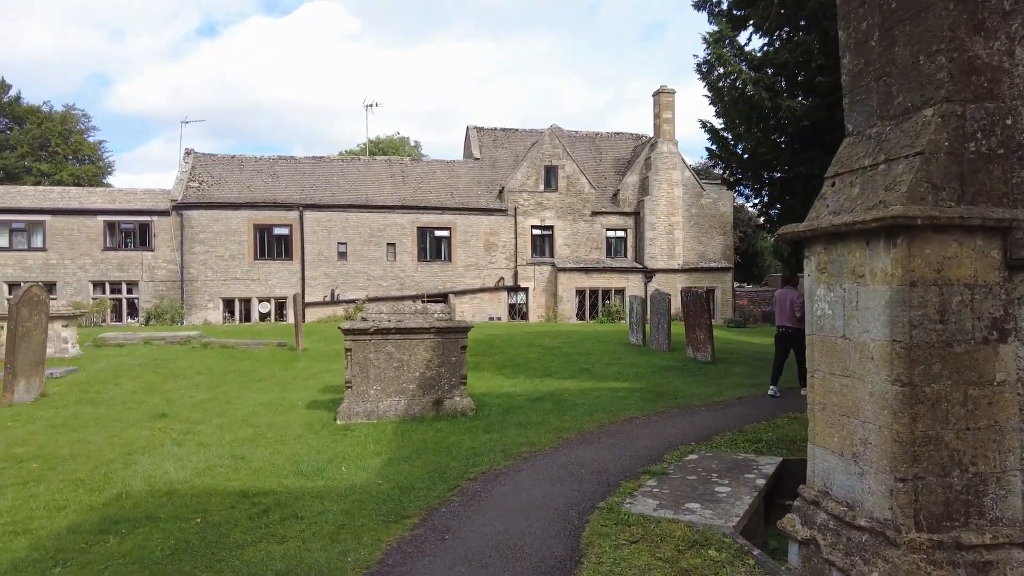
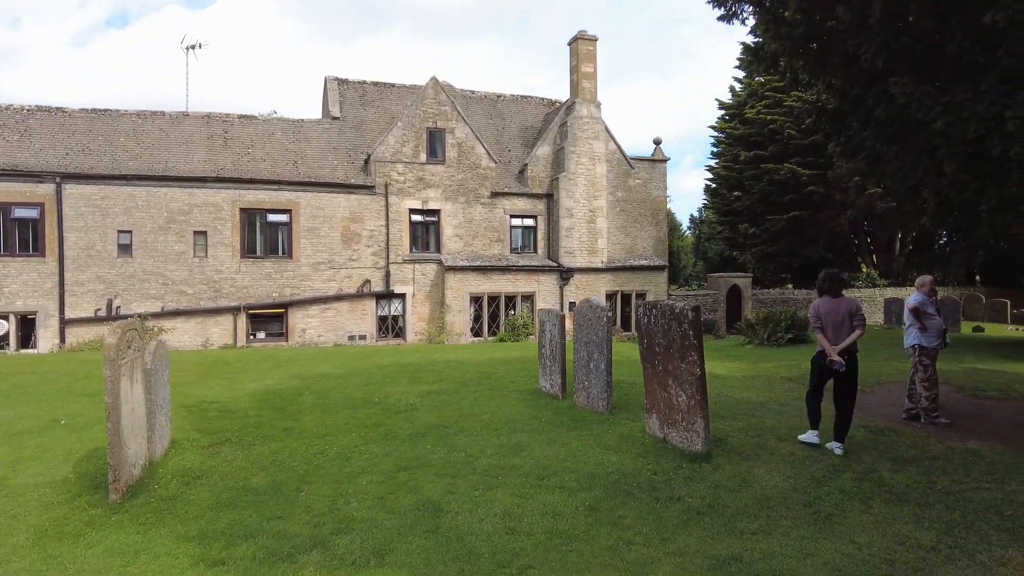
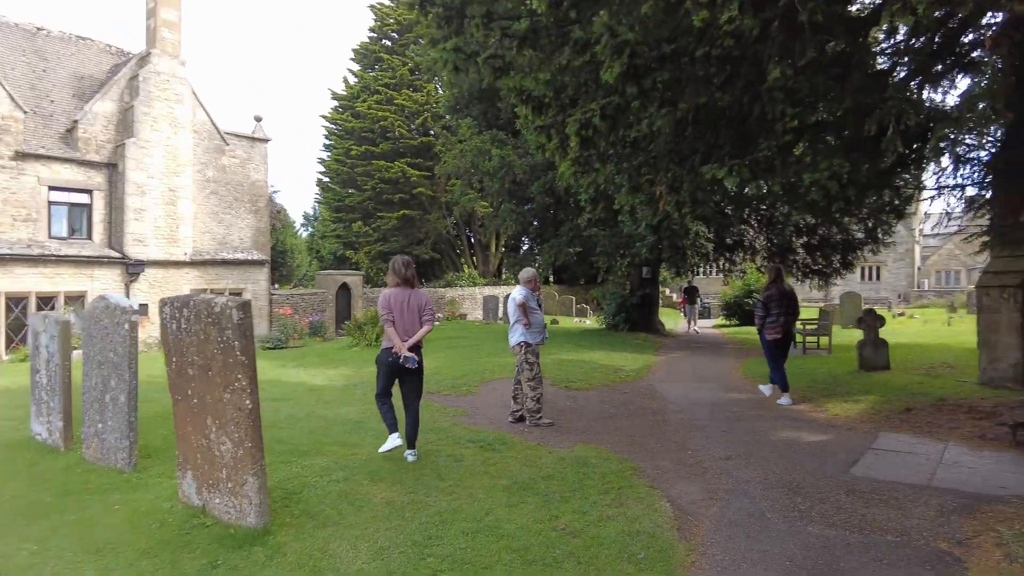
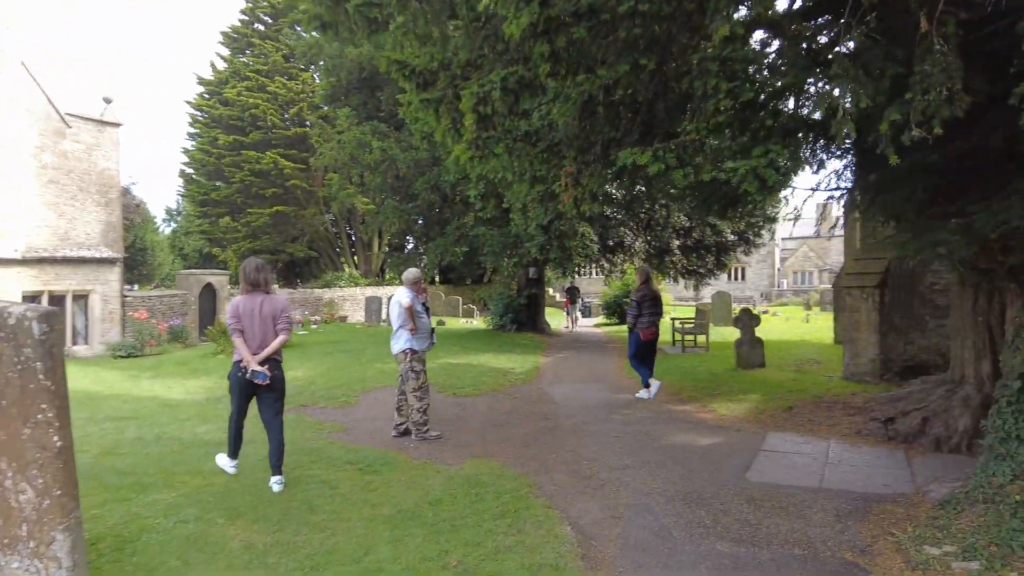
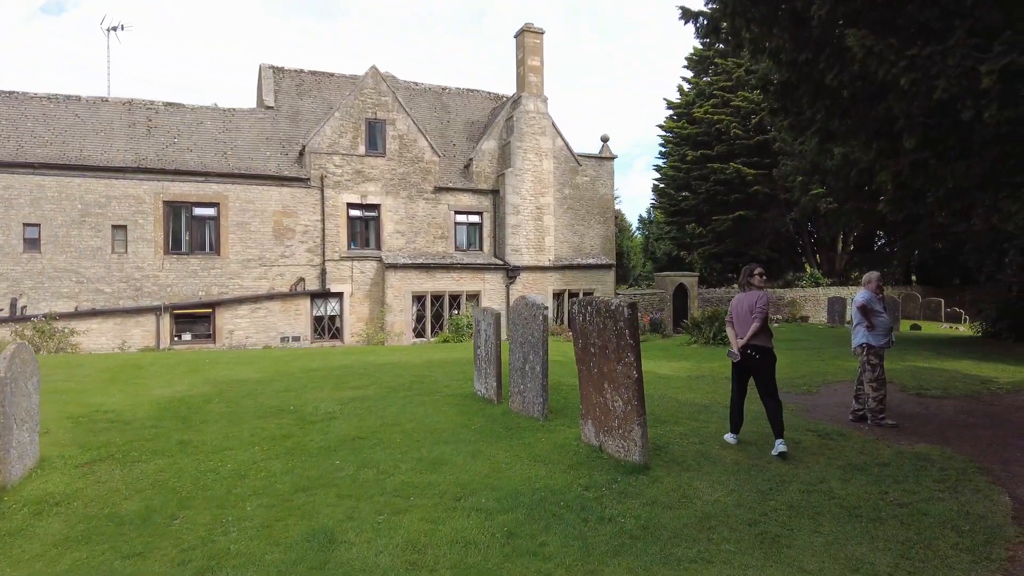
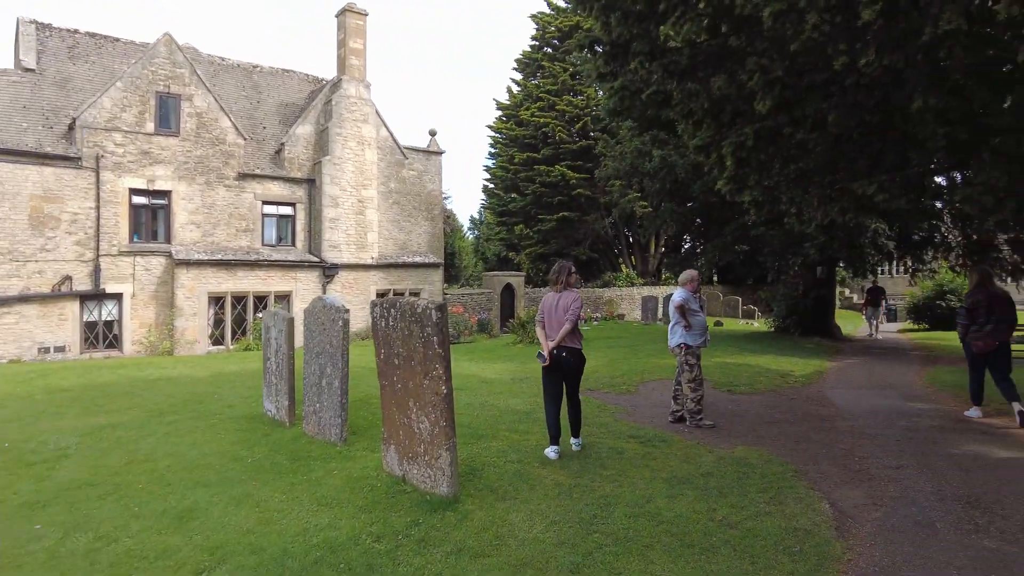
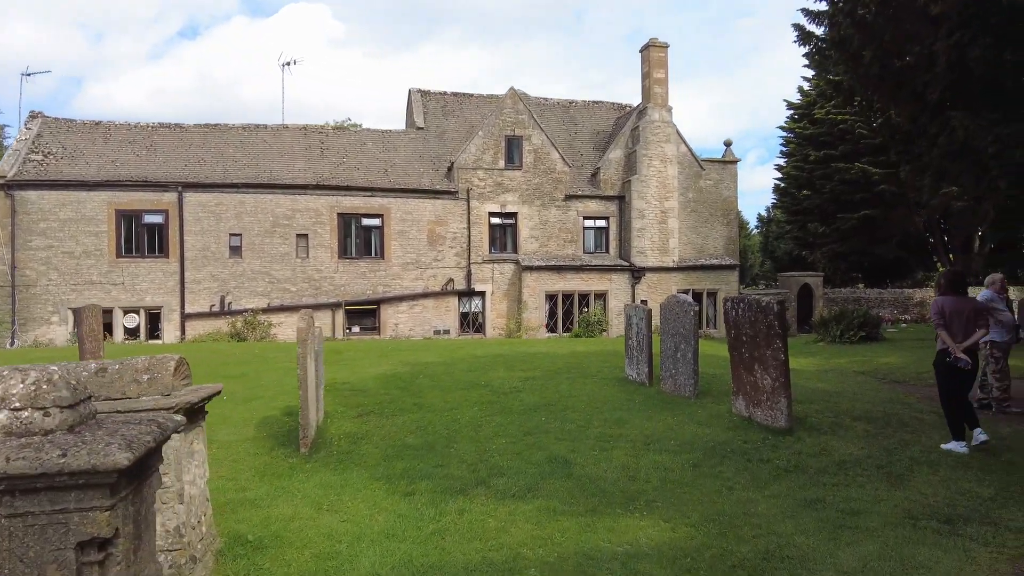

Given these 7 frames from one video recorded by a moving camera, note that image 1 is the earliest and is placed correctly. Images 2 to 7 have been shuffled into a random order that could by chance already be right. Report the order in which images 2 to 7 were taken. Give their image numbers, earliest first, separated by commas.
7, 2, 5, 6, 3, 4
